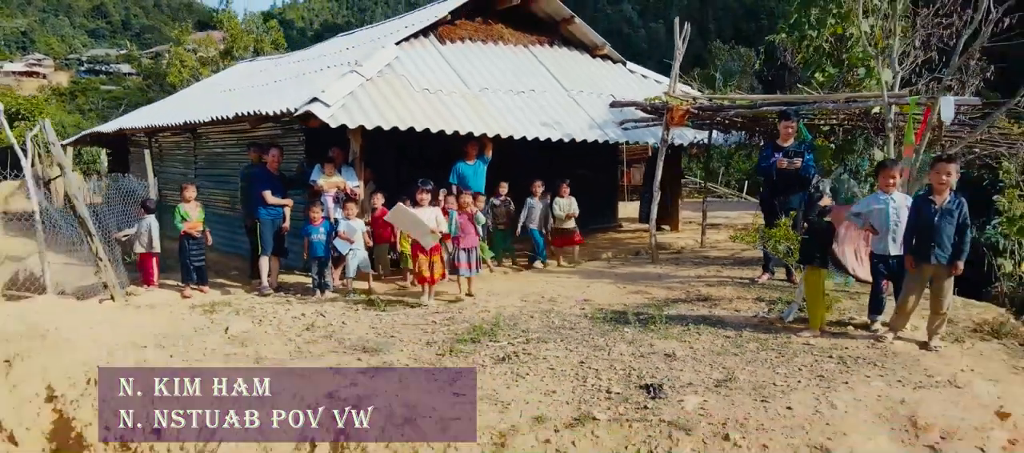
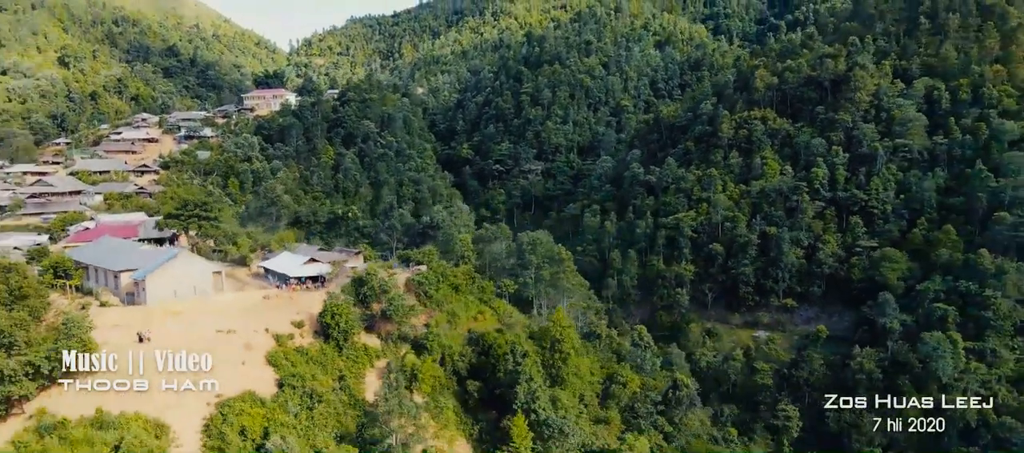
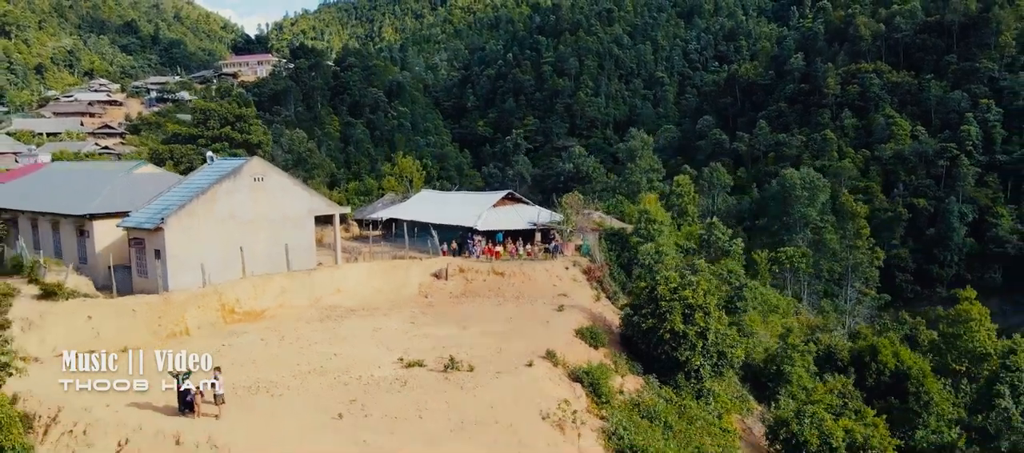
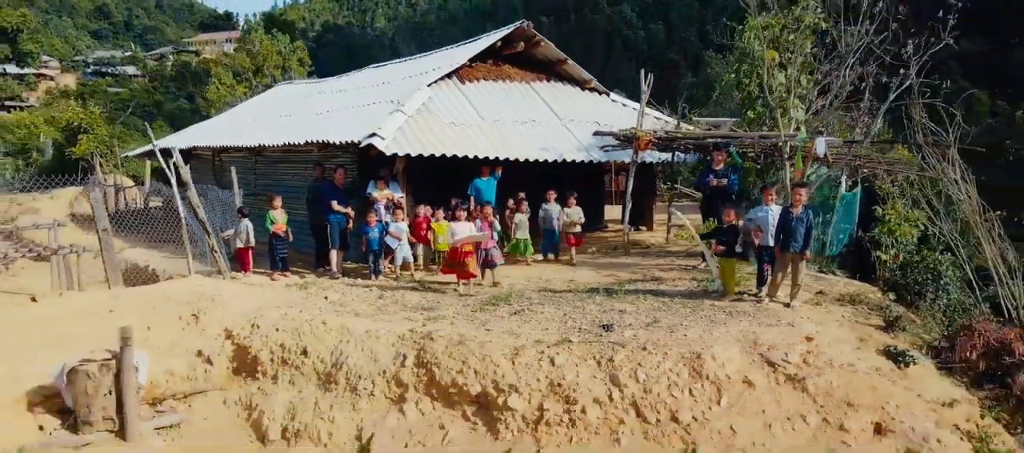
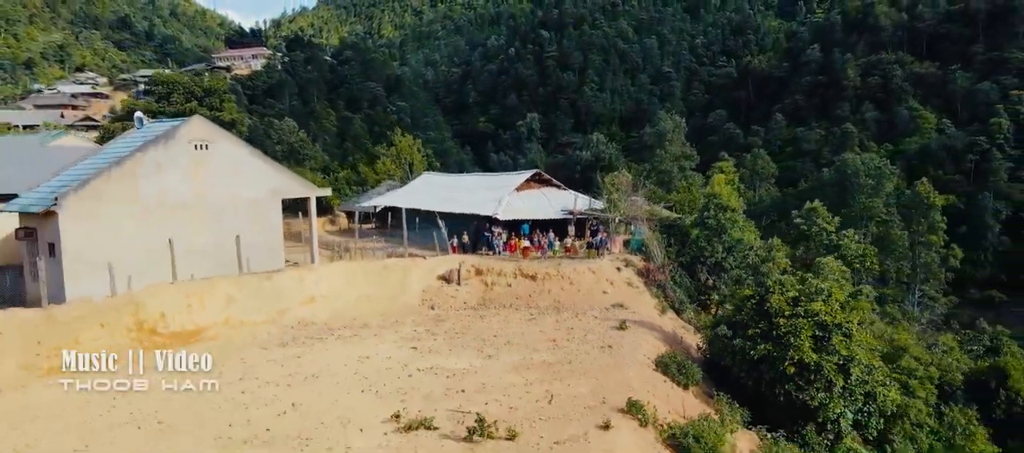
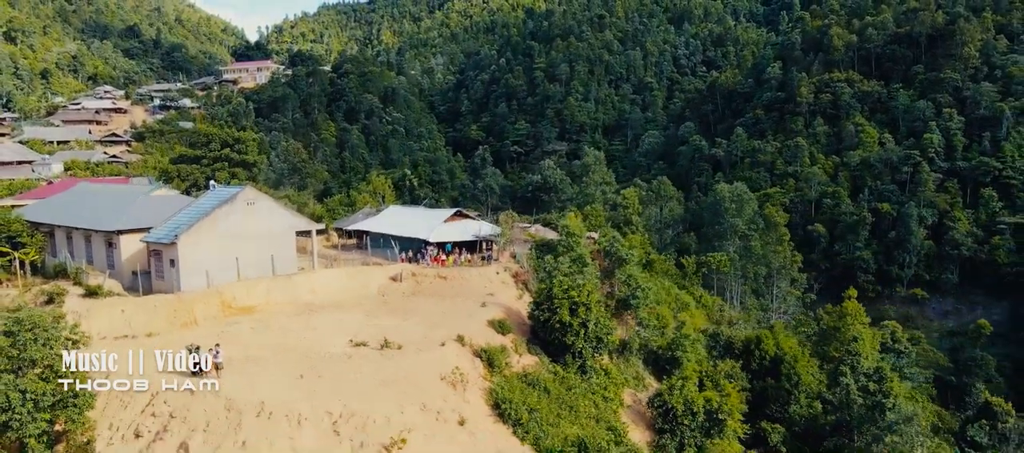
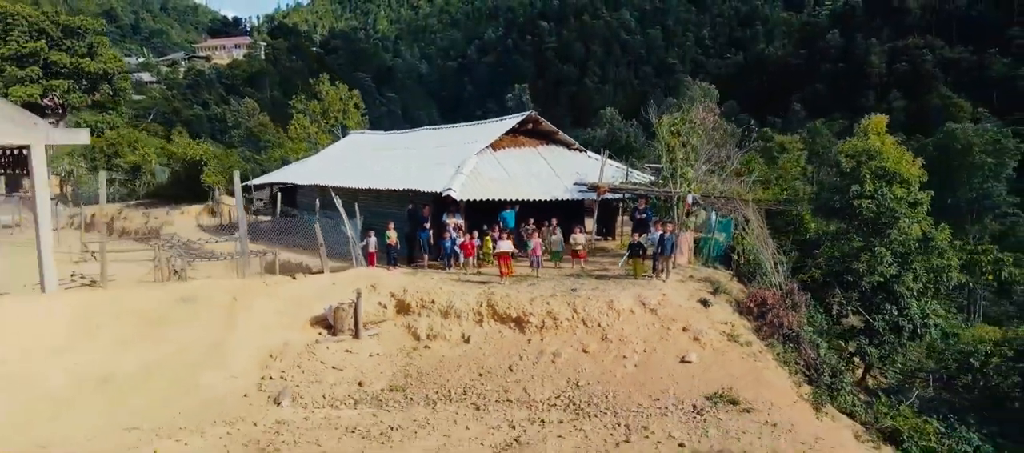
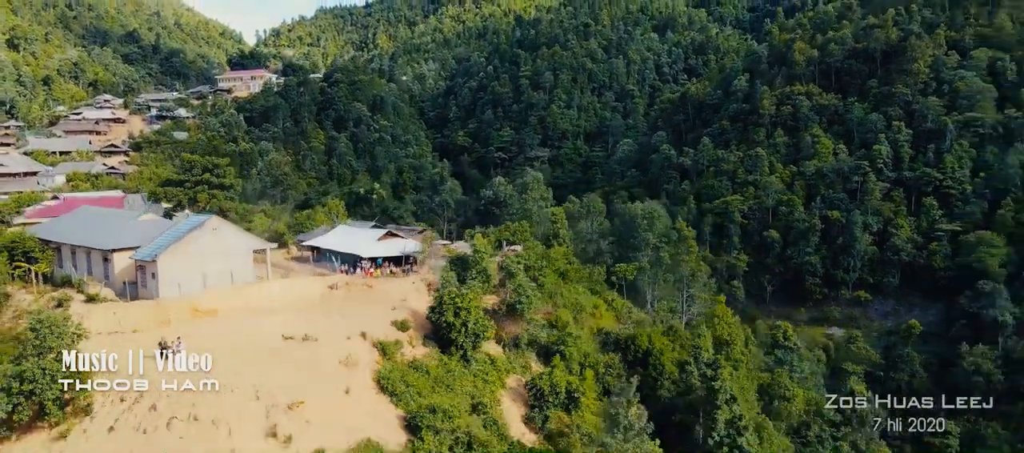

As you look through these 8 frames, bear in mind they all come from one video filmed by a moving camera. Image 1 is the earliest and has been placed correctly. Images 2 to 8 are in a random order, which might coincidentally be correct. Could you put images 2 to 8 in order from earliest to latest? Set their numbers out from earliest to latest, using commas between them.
4, 7, 5, 3, 6, 8, 2
